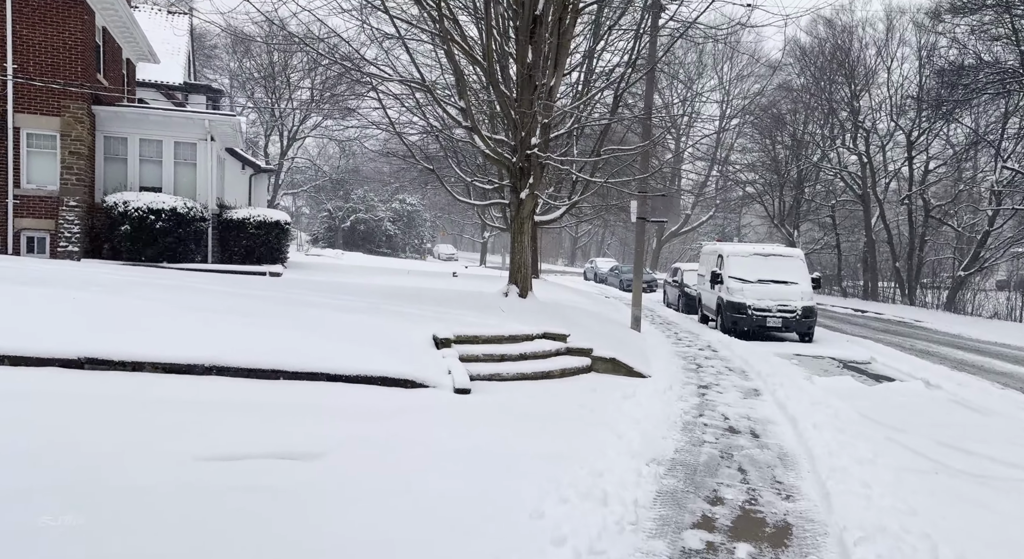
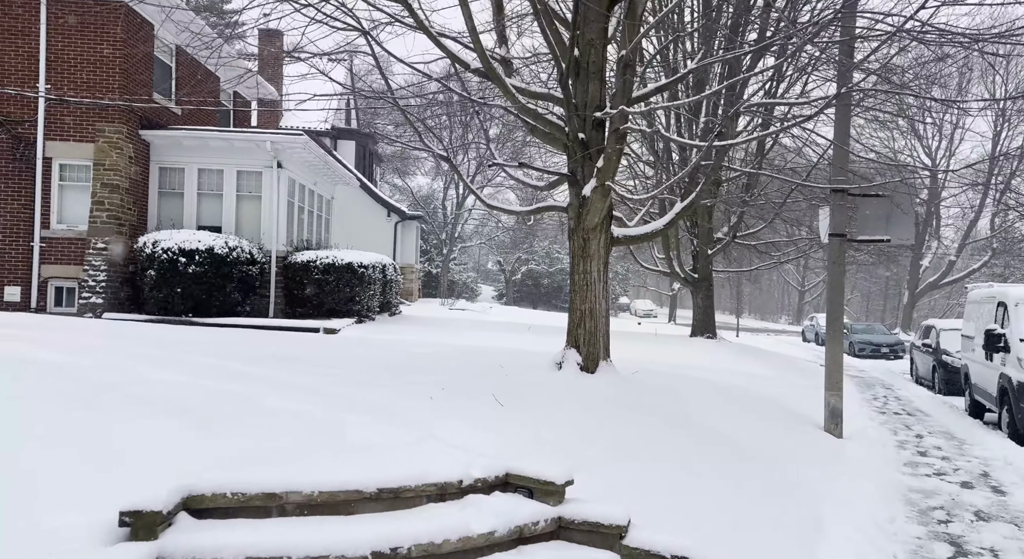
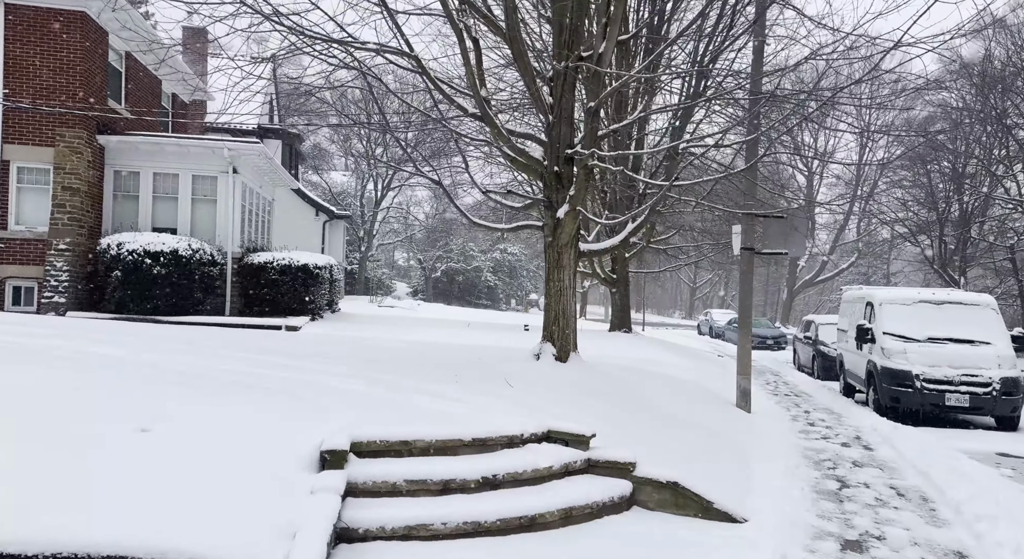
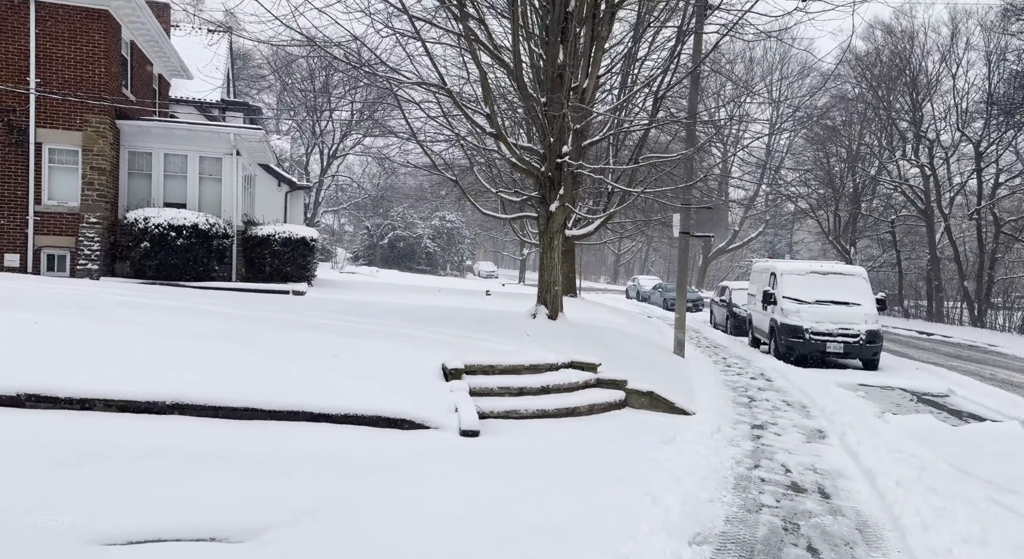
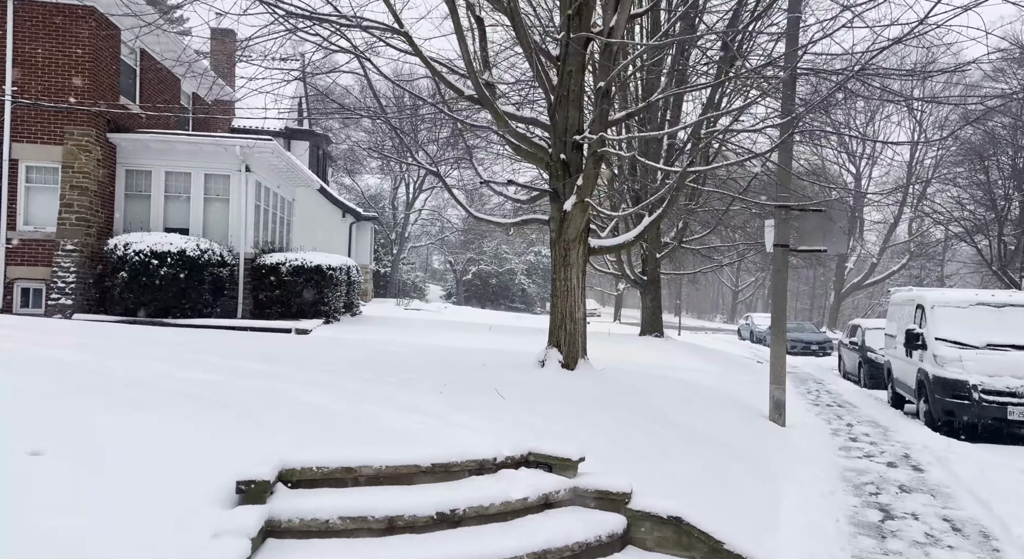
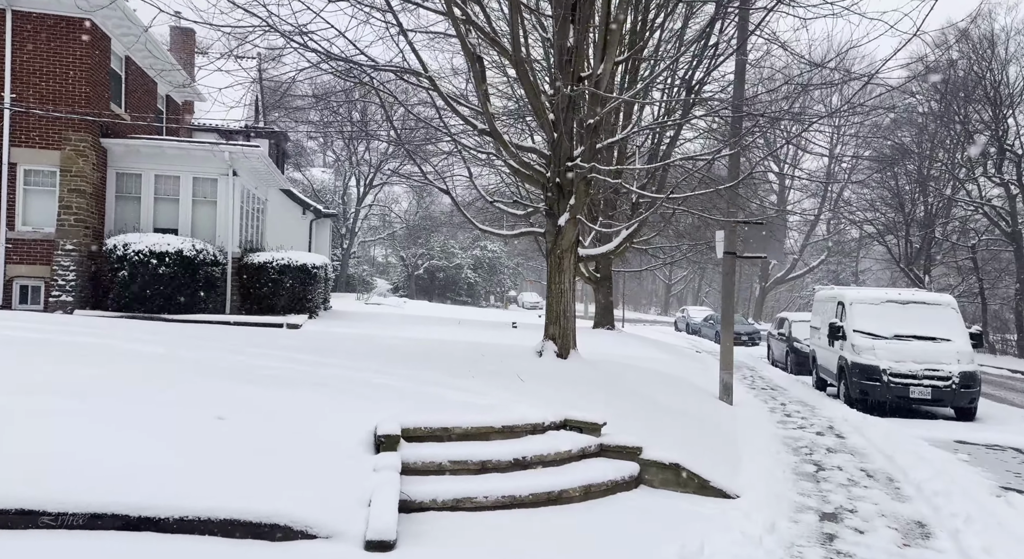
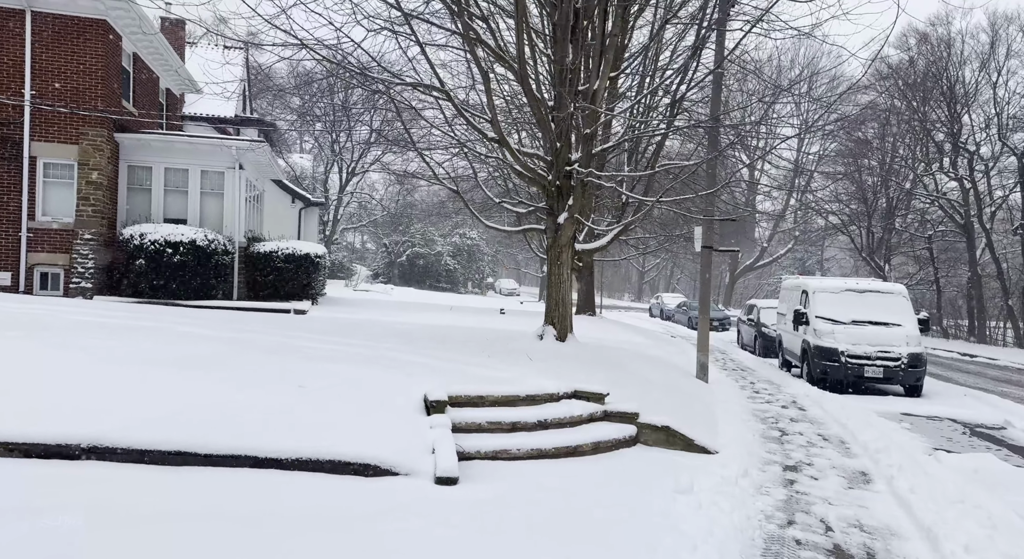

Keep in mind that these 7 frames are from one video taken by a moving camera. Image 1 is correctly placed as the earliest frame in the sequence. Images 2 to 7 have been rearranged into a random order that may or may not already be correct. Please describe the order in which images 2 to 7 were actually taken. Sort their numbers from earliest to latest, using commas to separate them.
4, 7, 6, 3, 5, 2
